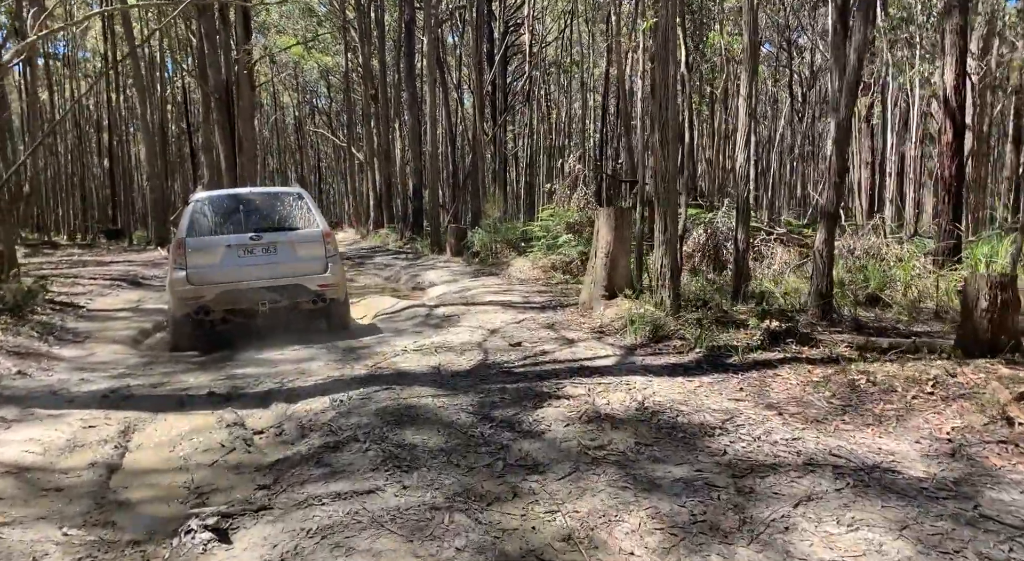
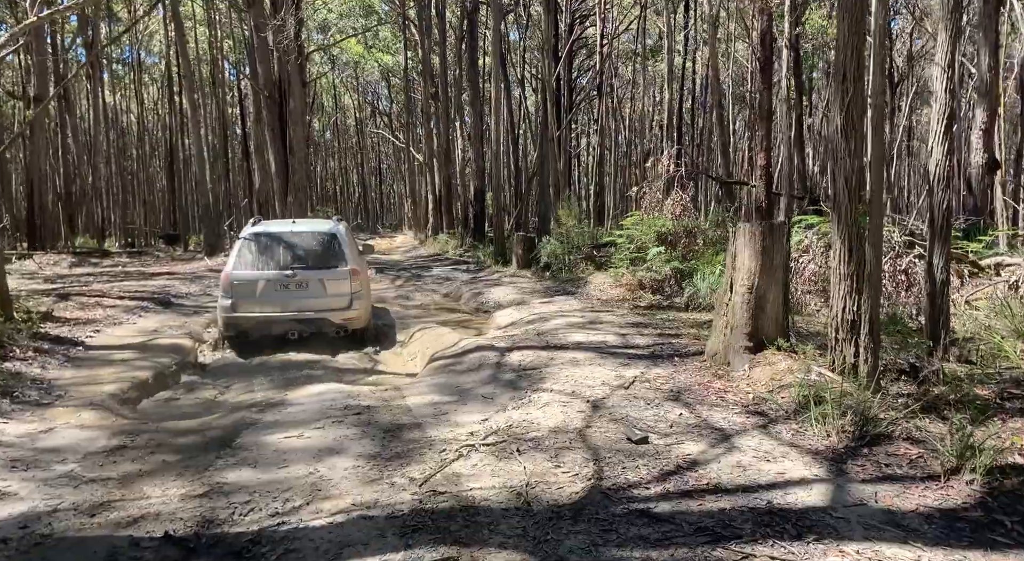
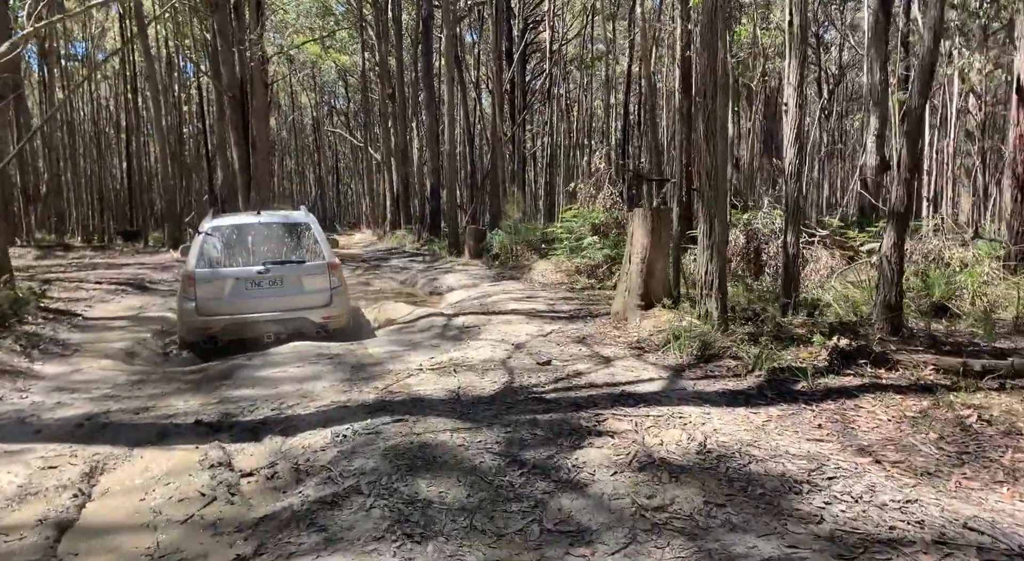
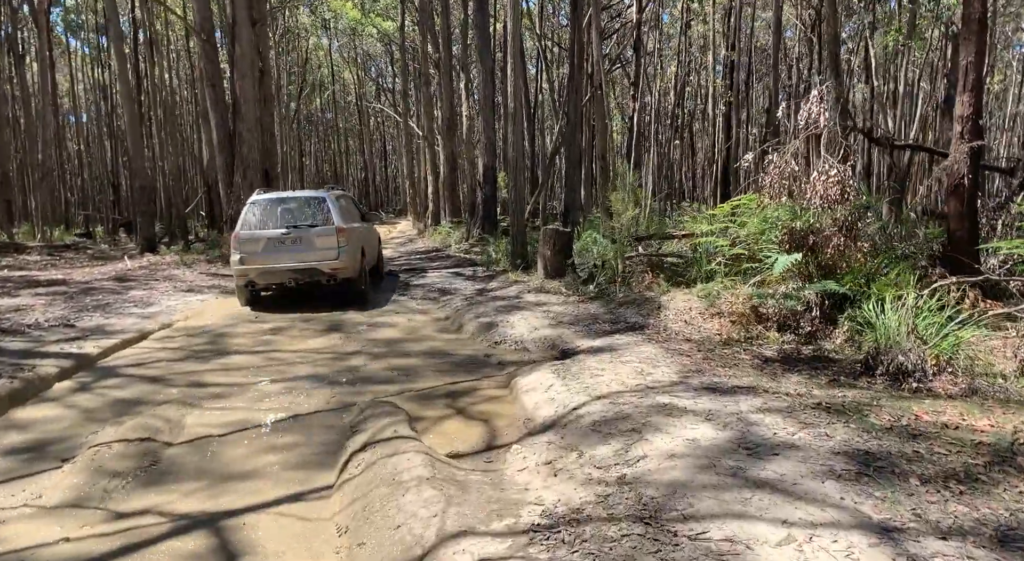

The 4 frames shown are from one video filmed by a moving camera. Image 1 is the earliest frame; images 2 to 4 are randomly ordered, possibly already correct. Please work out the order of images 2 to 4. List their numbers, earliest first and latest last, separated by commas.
3, 2, 4
